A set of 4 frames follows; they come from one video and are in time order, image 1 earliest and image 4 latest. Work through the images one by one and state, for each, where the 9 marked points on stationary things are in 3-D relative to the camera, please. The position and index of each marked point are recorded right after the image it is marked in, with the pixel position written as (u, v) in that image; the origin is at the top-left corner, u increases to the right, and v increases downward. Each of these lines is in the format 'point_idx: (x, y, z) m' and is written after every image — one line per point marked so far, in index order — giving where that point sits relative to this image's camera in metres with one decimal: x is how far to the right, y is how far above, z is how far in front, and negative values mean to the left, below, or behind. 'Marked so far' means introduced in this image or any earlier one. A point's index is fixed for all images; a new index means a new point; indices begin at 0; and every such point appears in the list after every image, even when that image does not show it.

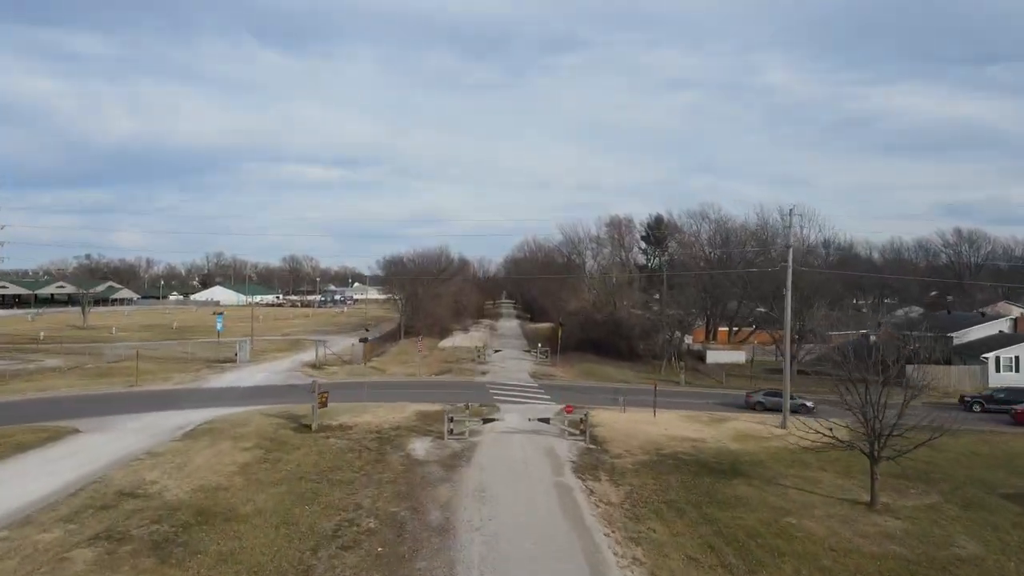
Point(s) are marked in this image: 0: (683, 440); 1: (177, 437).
0: (+2.5, -2.2, +13.6) m
1: (-4.7, -2.1, +12.9) m
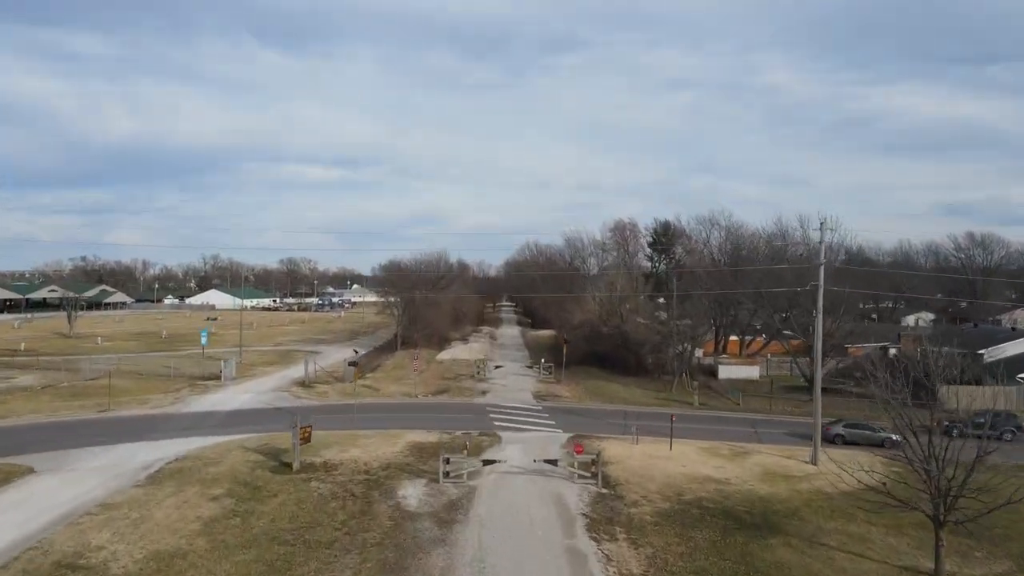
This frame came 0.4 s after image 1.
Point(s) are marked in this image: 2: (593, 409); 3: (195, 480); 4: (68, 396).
0: (+2.5, -2.5, +12.2) m
1: (-4.6, -2.4, +11.5) m
2: (+1.7, -2.5, +18.9) m
3: (-3.9, -2.4, +11.5) m
4: (-9.4, -2.3, +19.6) m
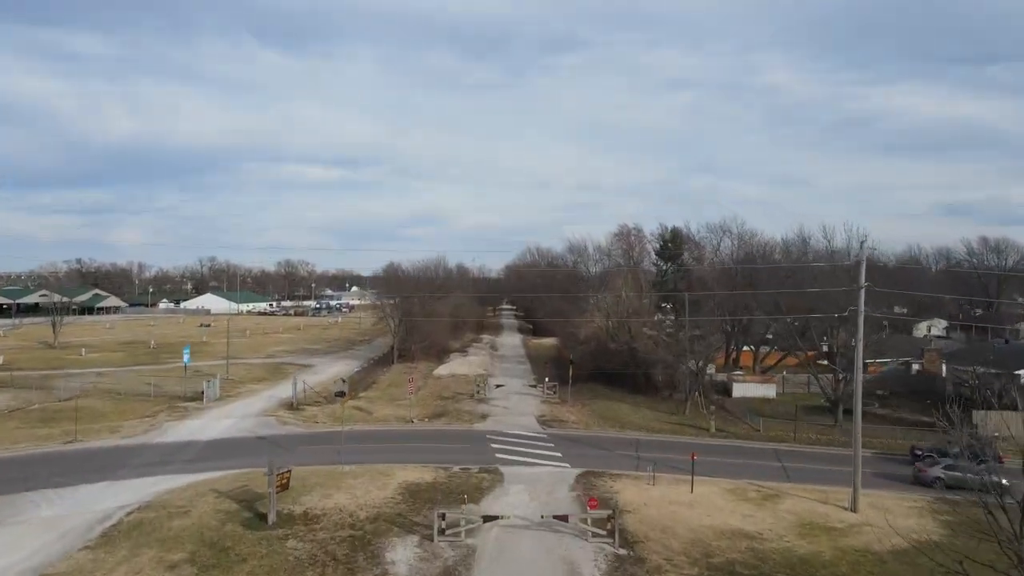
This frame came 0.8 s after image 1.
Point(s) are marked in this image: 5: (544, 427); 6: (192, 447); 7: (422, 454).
0: (+2.6, -2.9, +10.8) m
1: (-4.6, -2.7, +10.1) m
2: (+1.7, -2.8, +17.5) m
3: (-3.9, -2.7, +10.1) m
4: (-9.3, -2.6, +18.2) m
5: (+0.6, -2.8, +18.6) m
6: (-5.6, -2.8, +16.2) m
7: (-1.5, -2.8, +15.7) m
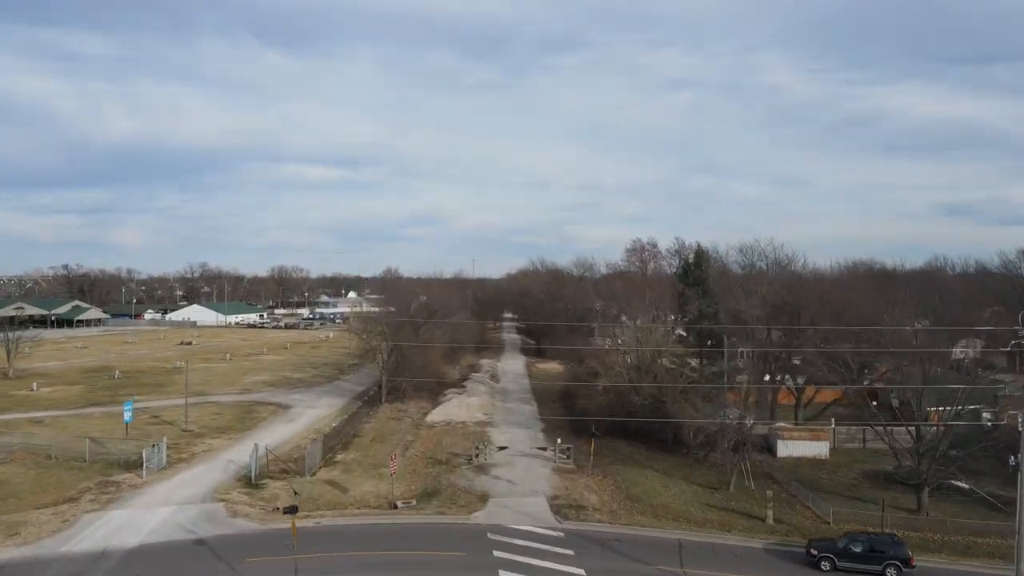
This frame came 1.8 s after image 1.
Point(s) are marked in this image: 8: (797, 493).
0: (+2.7, -3.8, +7.1) m
1: (-4.5, -3.6, +6.4) m
2: (+1.8, -3.7, +13.8) m
3: (-3.8, -3.6, +6.4) m
4: (-9.2, -3.5, +14.5) m
5: (+0.8, -3.7, +14.9) m
6: (-5.5, -3.6, +12.5) m
7: (-1.4, -3.7, +12.0) m
8: (+5.0, -3.6, +16.3) m
